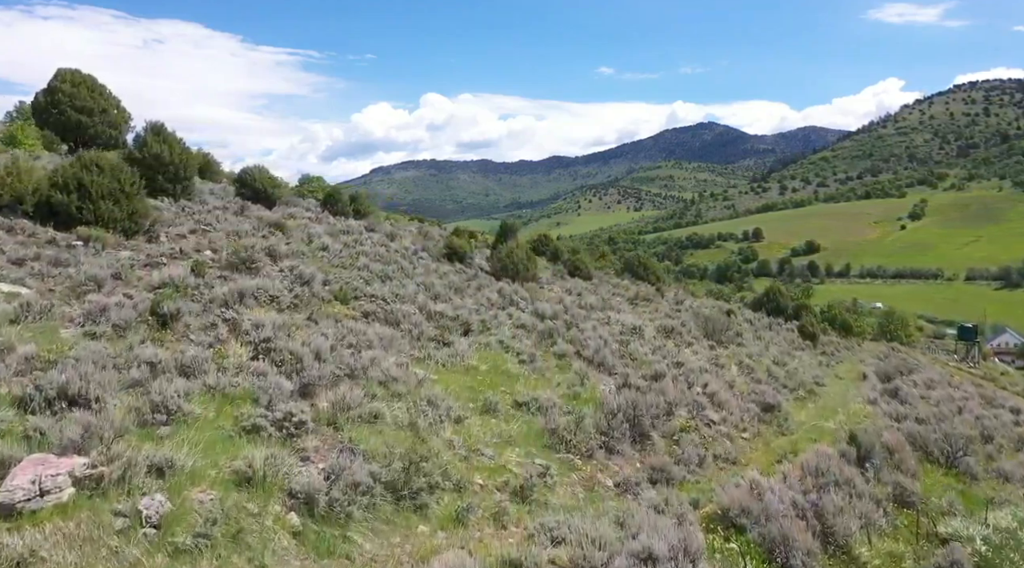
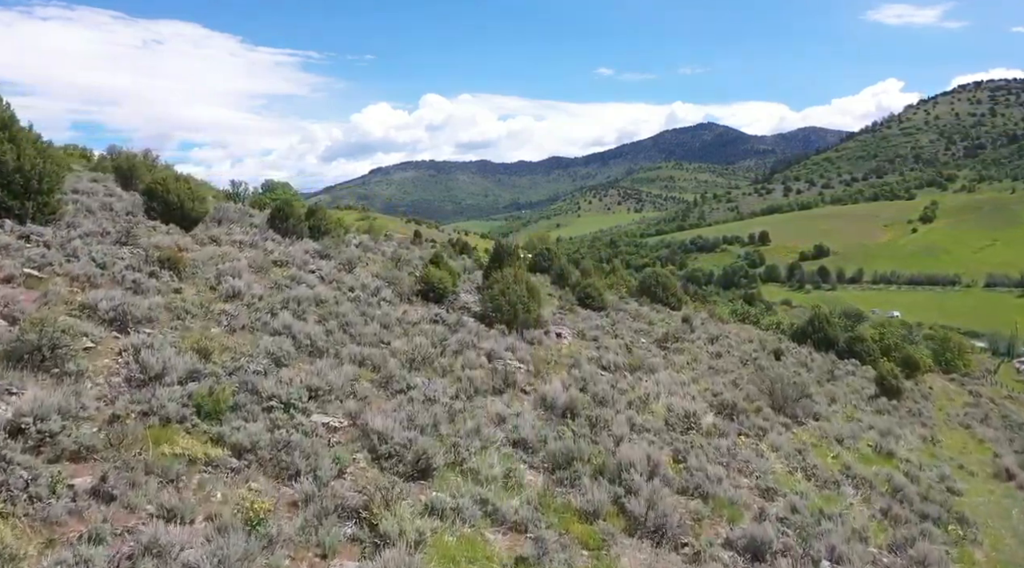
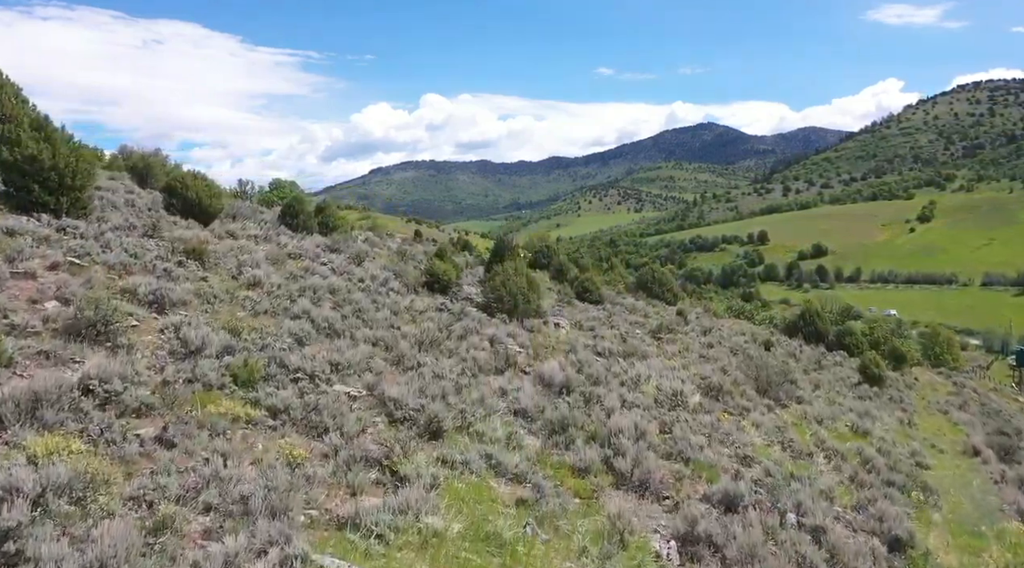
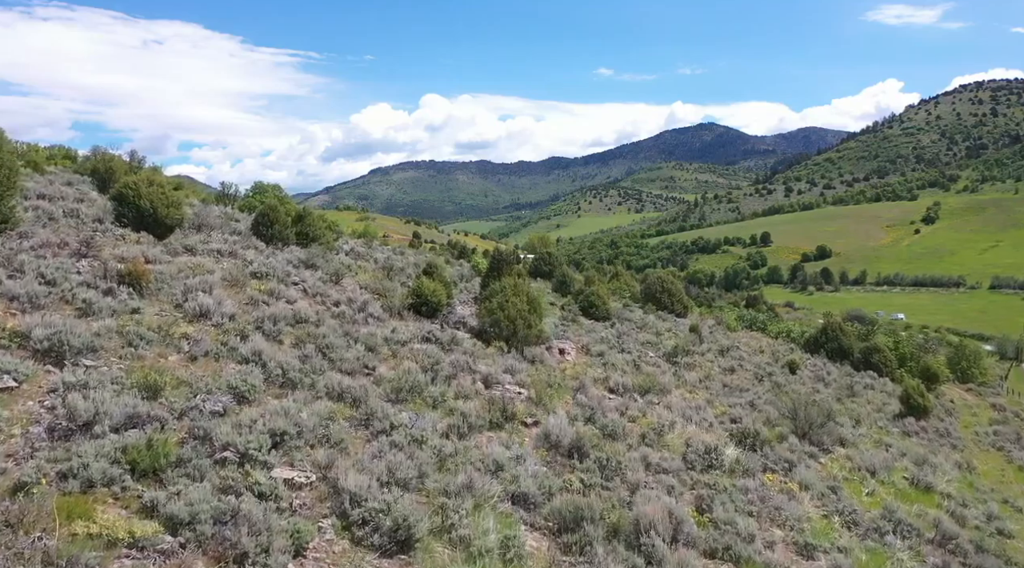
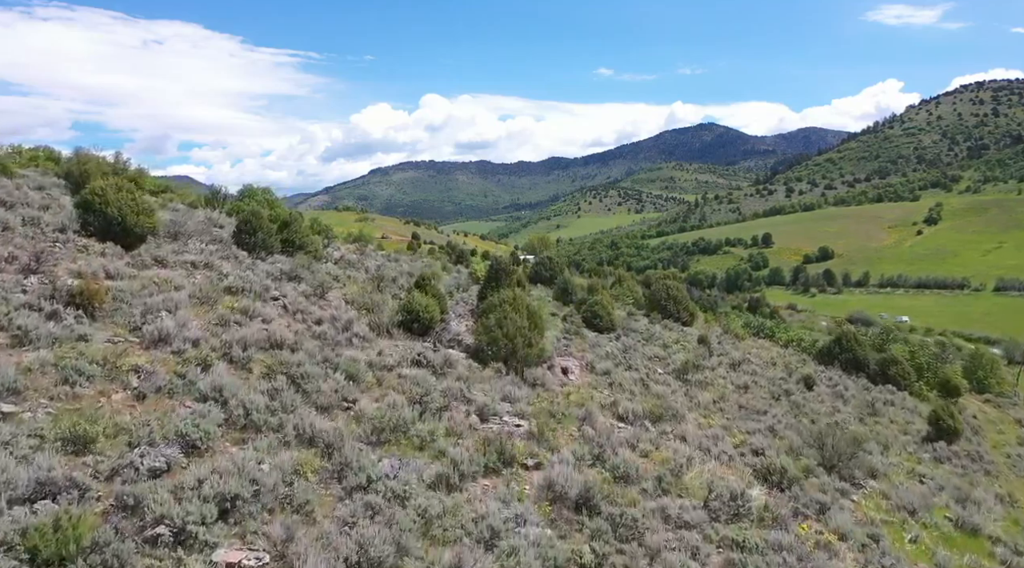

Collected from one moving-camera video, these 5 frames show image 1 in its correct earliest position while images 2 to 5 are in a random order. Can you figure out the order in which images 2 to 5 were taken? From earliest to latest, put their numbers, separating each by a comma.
3, 2, 4, 5
